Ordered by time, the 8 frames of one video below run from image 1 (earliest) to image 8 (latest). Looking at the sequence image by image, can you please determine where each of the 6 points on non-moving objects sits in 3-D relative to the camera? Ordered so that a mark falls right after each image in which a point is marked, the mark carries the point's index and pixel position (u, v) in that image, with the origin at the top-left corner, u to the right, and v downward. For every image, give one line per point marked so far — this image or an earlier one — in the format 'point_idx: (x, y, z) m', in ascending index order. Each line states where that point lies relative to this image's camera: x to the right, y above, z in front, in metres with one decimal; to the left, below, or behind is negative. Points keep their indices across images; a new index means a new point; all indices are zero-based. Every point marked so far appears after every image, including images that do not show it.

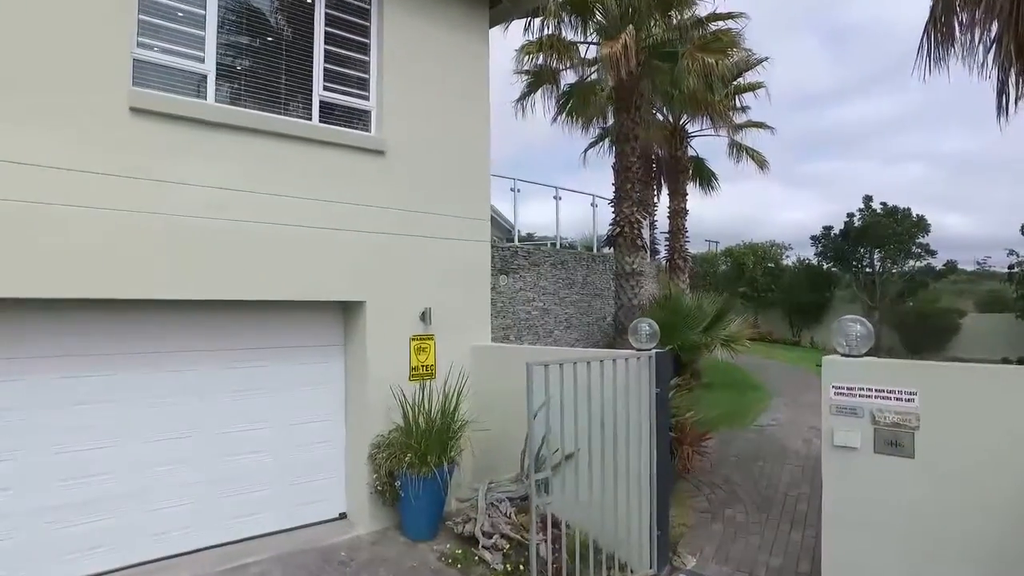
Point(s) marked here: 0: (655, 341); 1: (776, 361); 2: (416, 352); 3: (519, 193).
0: (+1.2, -0.5, +5.6) m
1: (+6.3, -1.8, +16.6) m
2: (-1.0, -0.7, +6.9) m
3: (+0.2, +1.5, +10.4) m
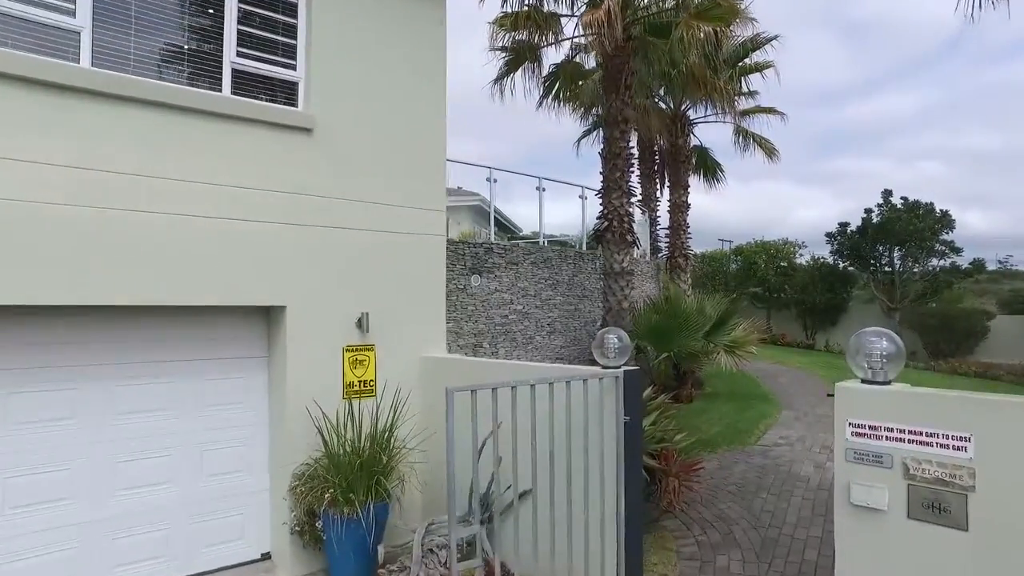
0: (+0.7, -0.5, +4.5) m
1: (+6.1, -1.8, +15.4) m
2: (-1.4, -0.7, +5.9) m
3: (-0.2, +1.4, +9.4) m
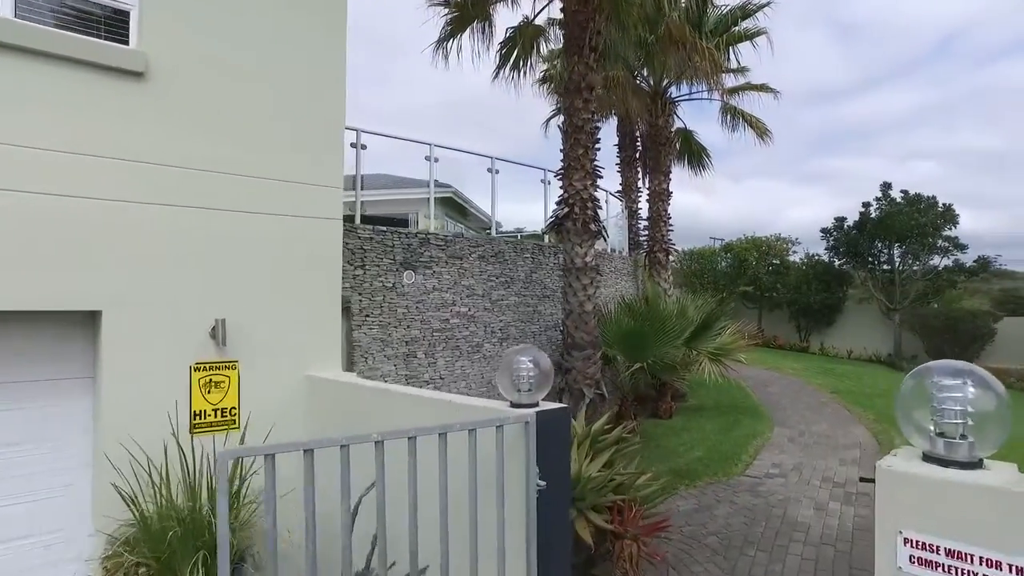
0: (+0.2, -0.4, +3.0) m
1: (+5.4, -1.8, +14.0) m
2: (-2.0, -0.7, +4.4) m
3: (-0.8, +1.5, +7.9) m
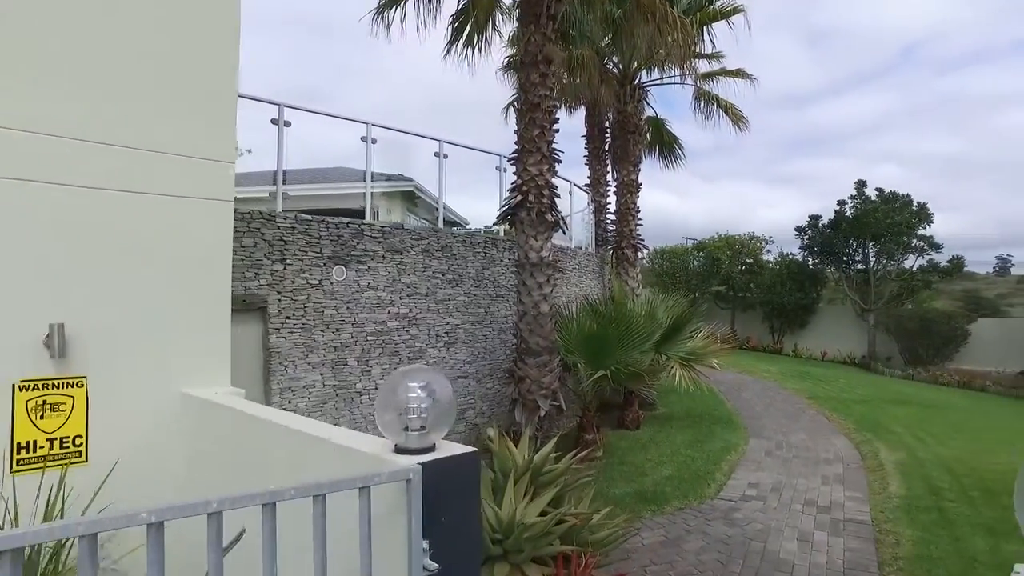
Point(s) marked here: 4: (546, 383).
0: (-0.2, -0.4, +2.2) m
1: (+4.6, -1.8, +13.3) m
2: (-2.4, -0.6, +3.4) m
3: (-1.4, +1.5, +7.0) m
4: (+0.3, -0.9, +6.5) m
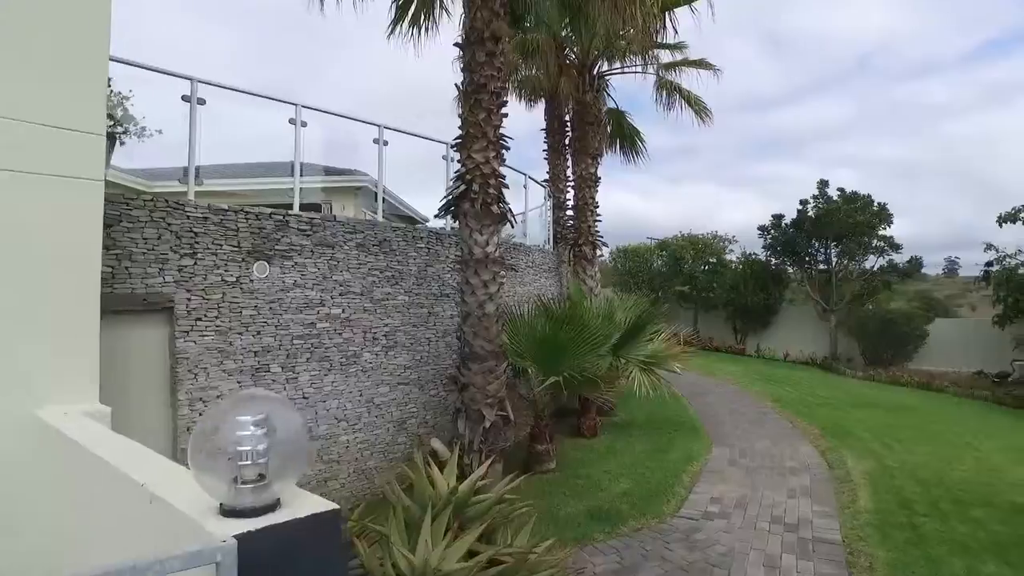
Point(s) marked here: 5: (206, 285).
0: (-0.5, -0.4, +1.6) m
1: (+3.8, -1.8, +12.9) m
2: (-2.8, -0.6, +2.7) m
3: (-1.9, +1.5, +6.3) m
4: (-0.2, -0.9, +6.0) m
5: (-2.4, 0.0, +5.3) m
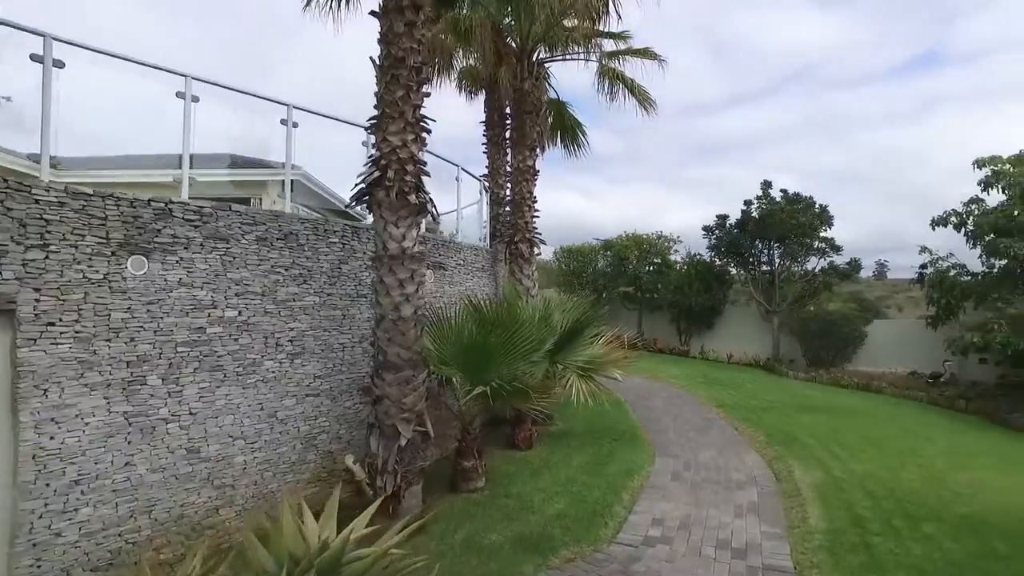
0: (-0.8, -0.4, +0.9) m
1: (+2.6, -1.8, +12.5) m
2: (-3.1, -0.6, +1.8) m
3: (-2.5, +1.5, +5.5) m
4: (-0.8, -0.9, +5.3) m
5: (-3.0, 0.0, +4.4) m
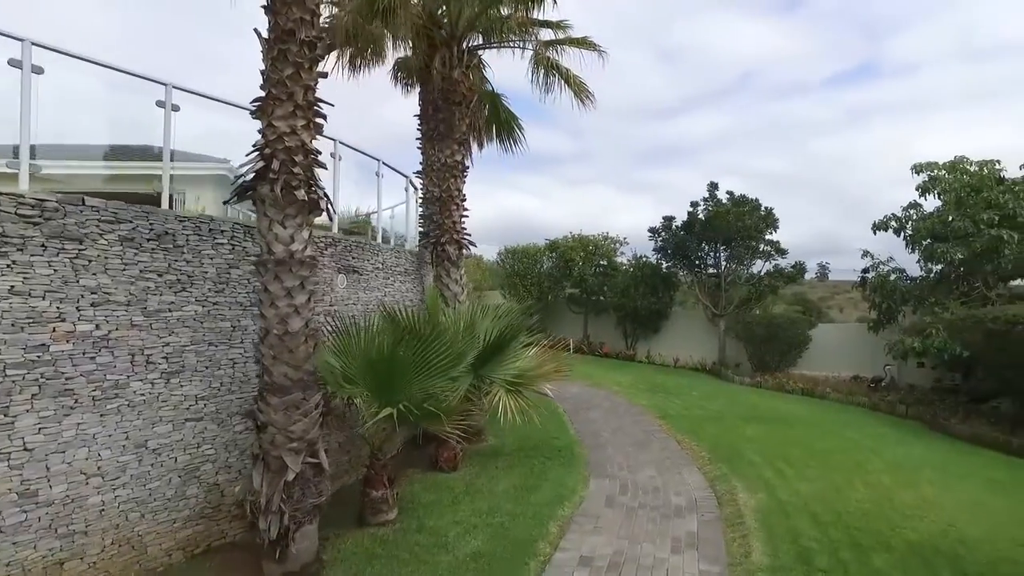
0: (-1.1, -0.5, +0.1) m
1: (+1.5, -1.8, +12.0) m
2: (-3.5, -0.7, +0.9) m
3: (-3.2, +1.4, +4.6) m
4: (-1.4, -1.0, +4.5) m
5: (-3.5, 0.0, +3.5) m
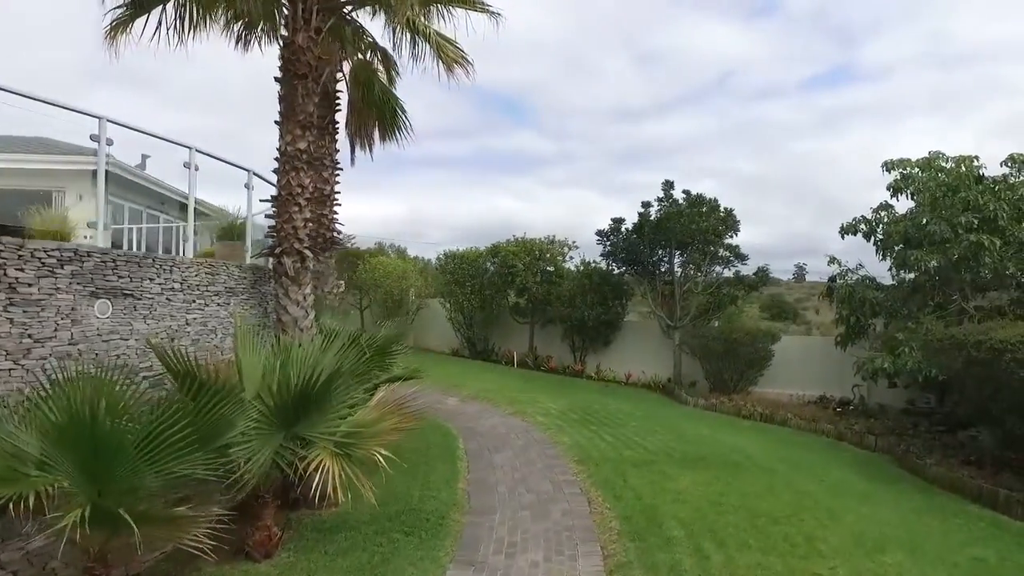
0: (-2.2, -0.7, -1.6) m
1: (+0.1, -2.1, +10.3) m
2: (-4.7, -0.9, -0.9) m
3: (-4.4, +1.2, +2.8) m
4: (-2.7, -1.2, +2.7) m
5: (-4.7, -0.2, +1.7) m
